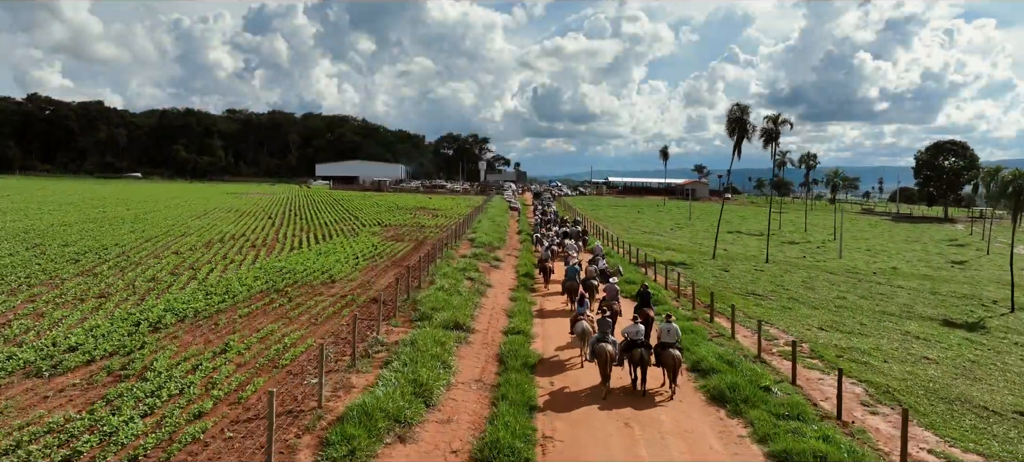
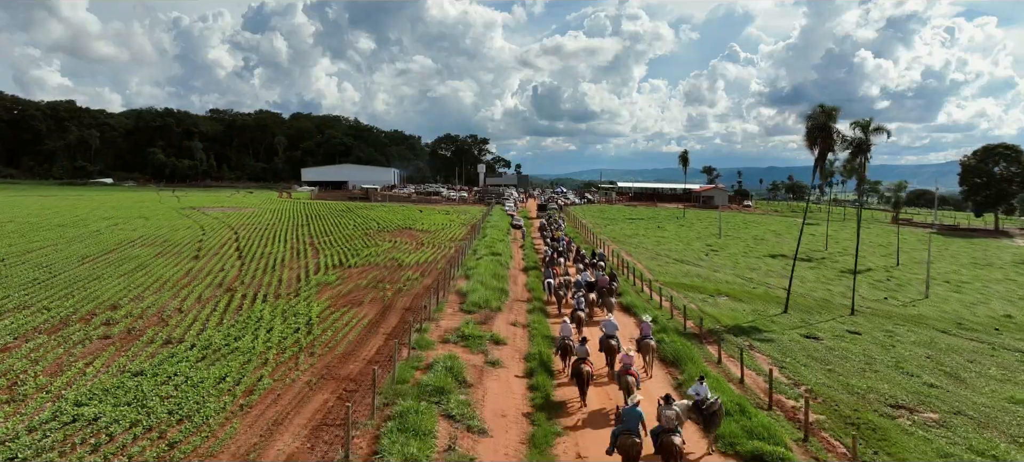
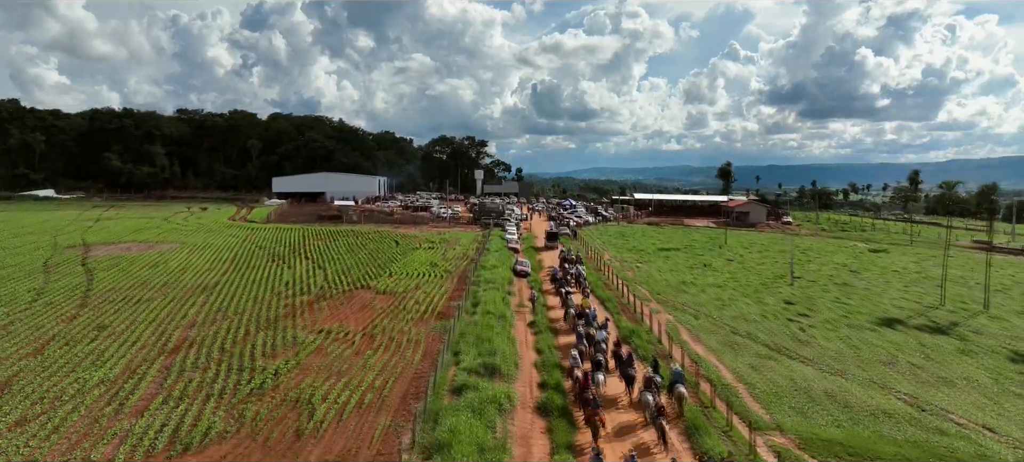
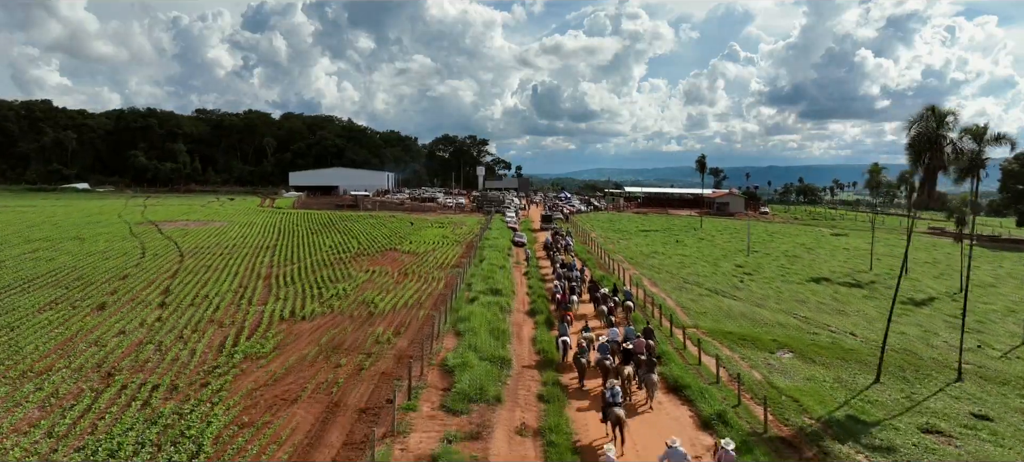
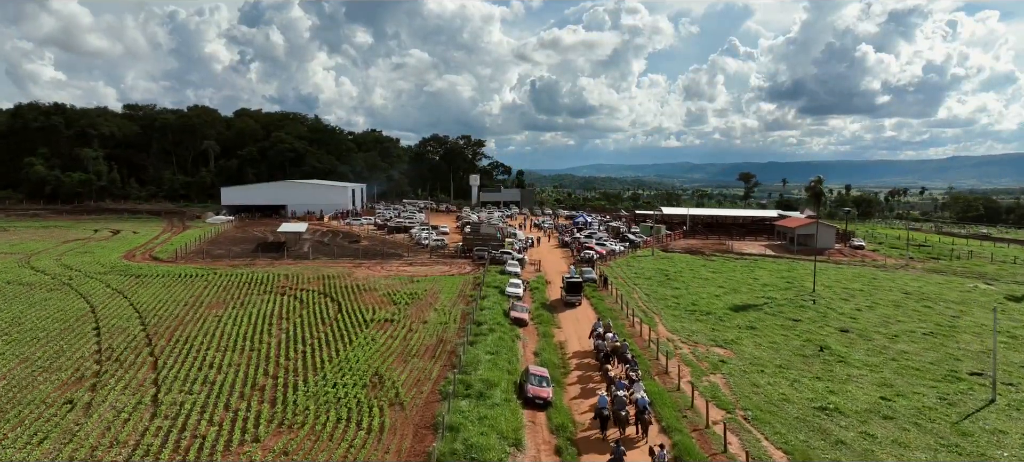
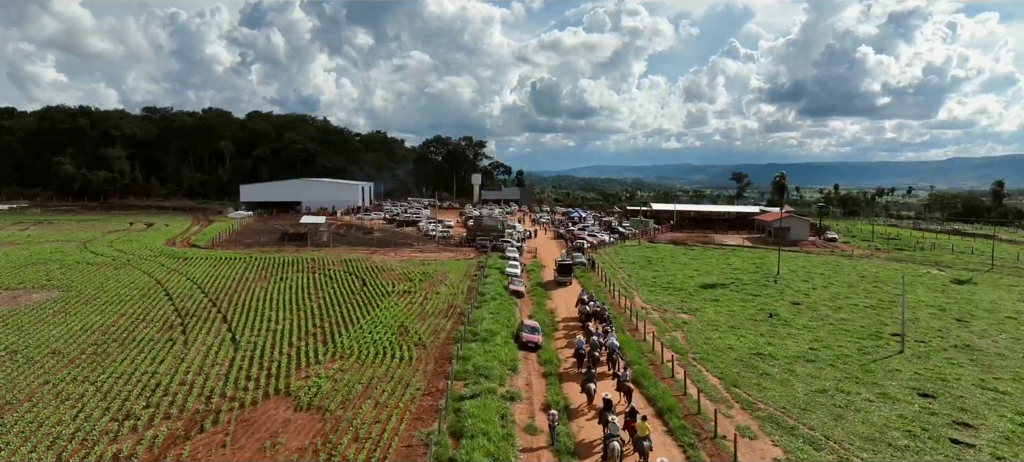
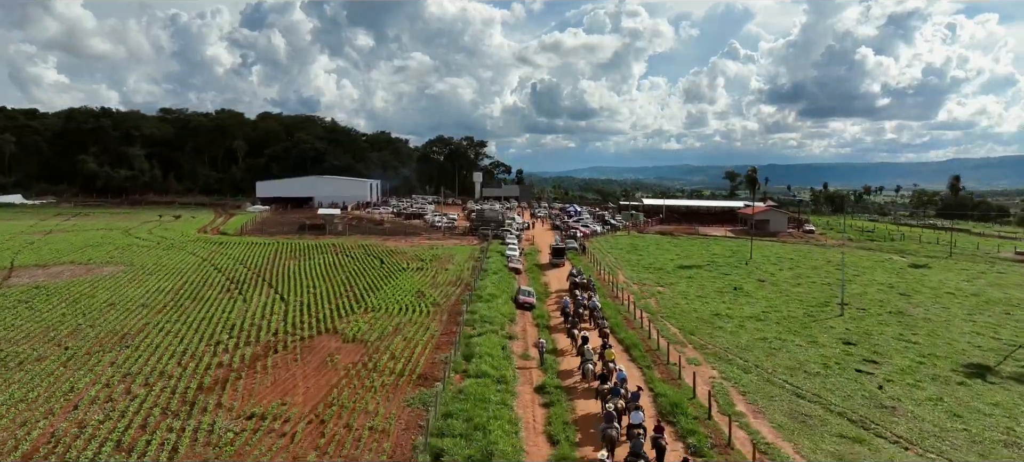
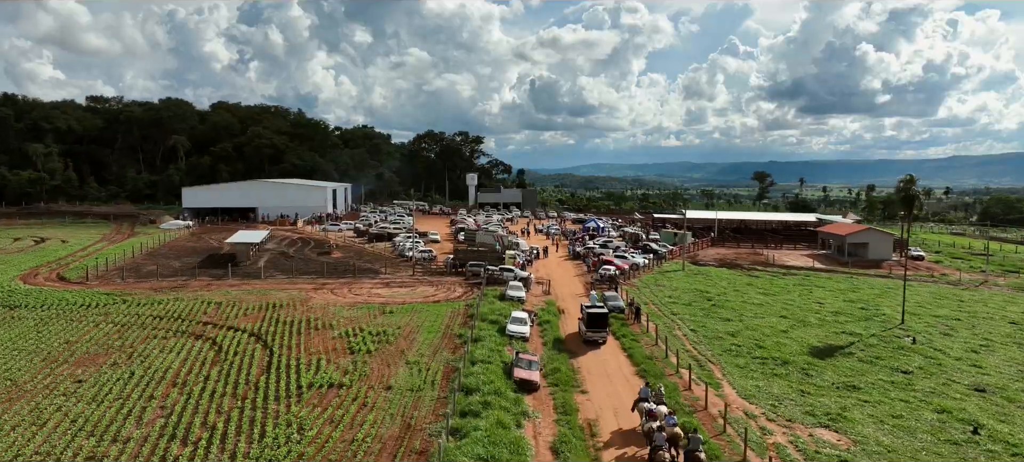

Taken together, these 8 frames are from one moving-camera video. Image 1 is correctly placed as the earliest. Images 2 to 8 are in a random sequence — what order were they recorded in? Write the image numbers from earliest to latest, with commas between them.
2, 4, 3, 7, 6, 5, 8
